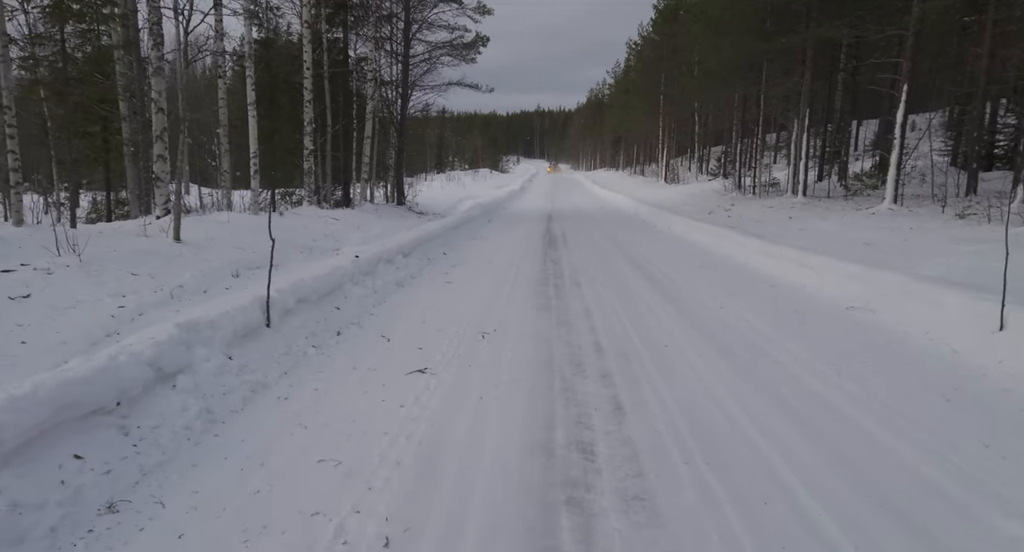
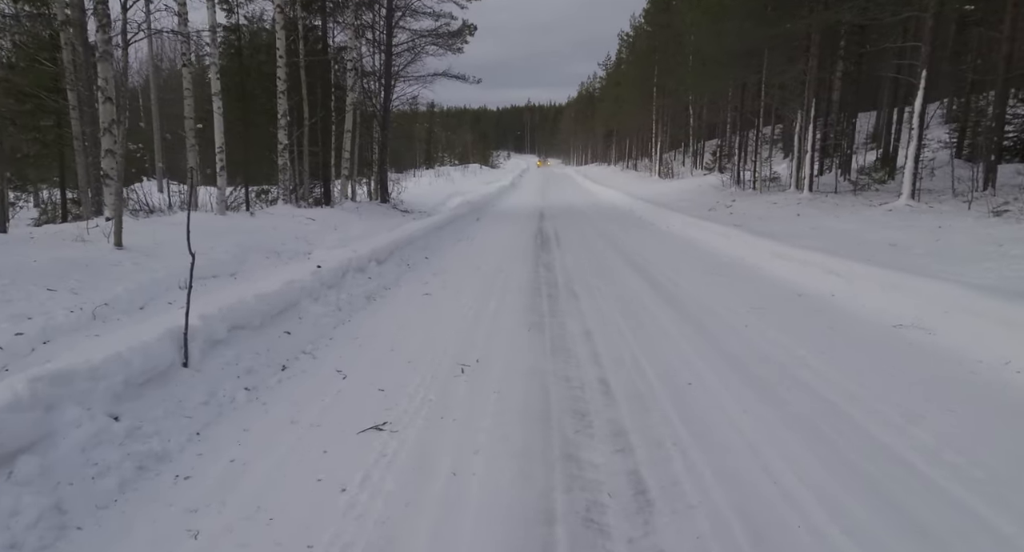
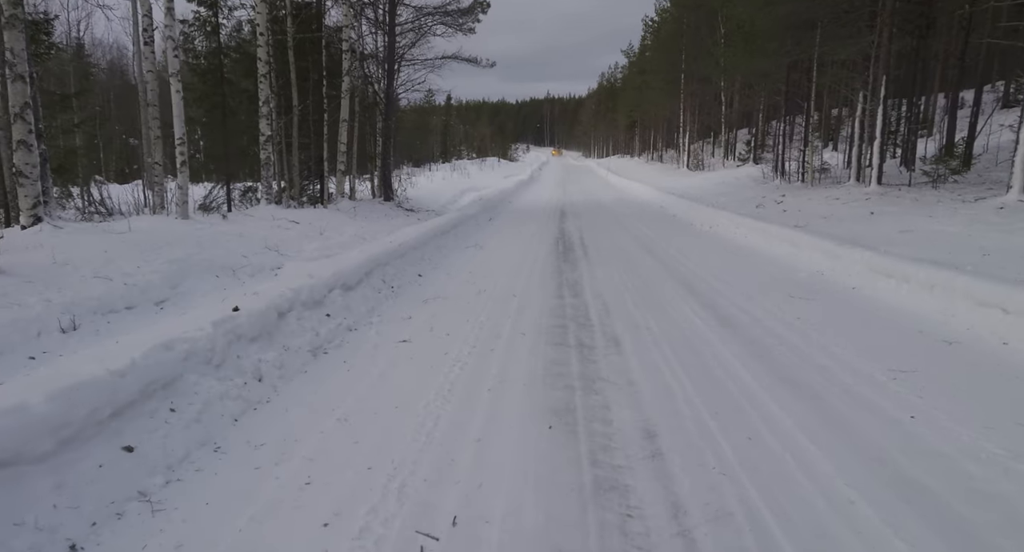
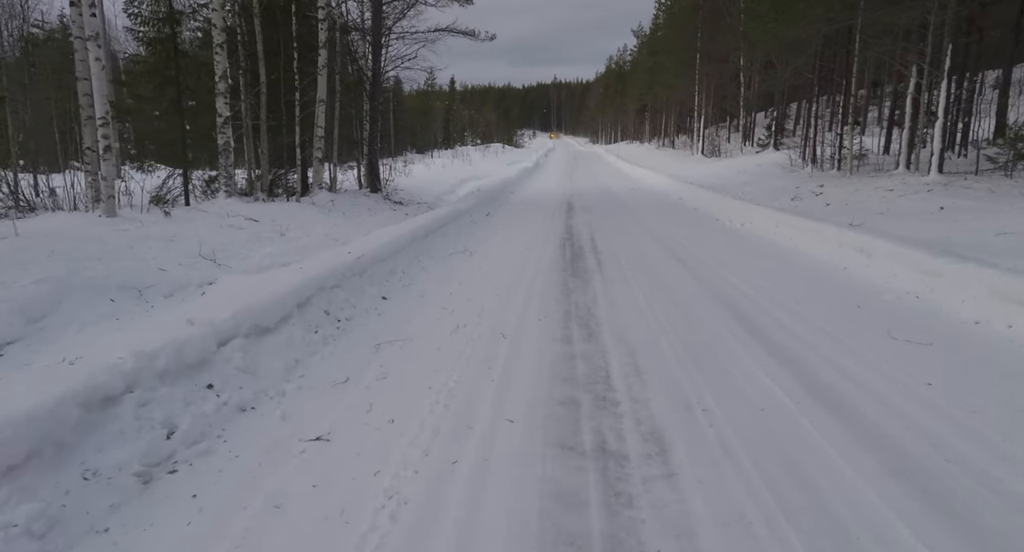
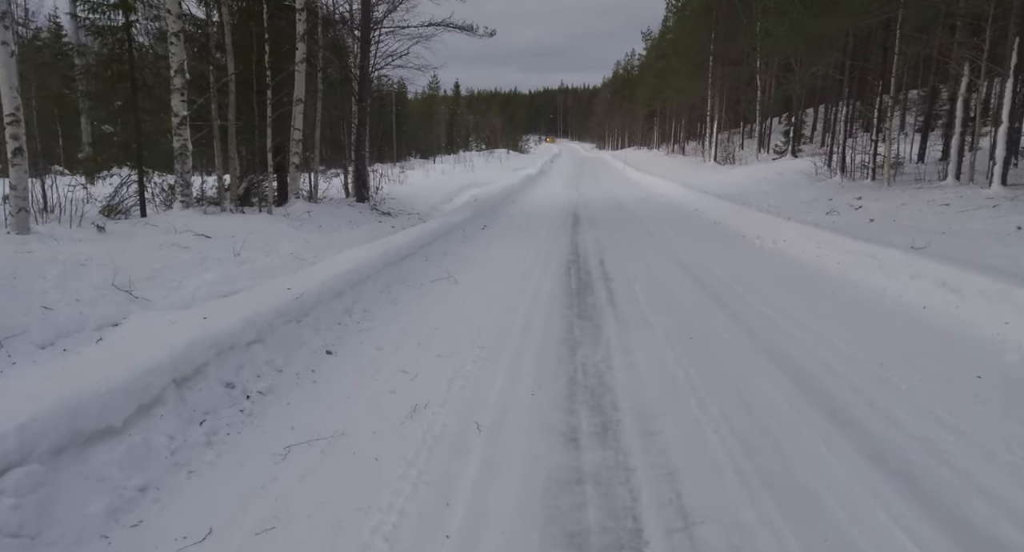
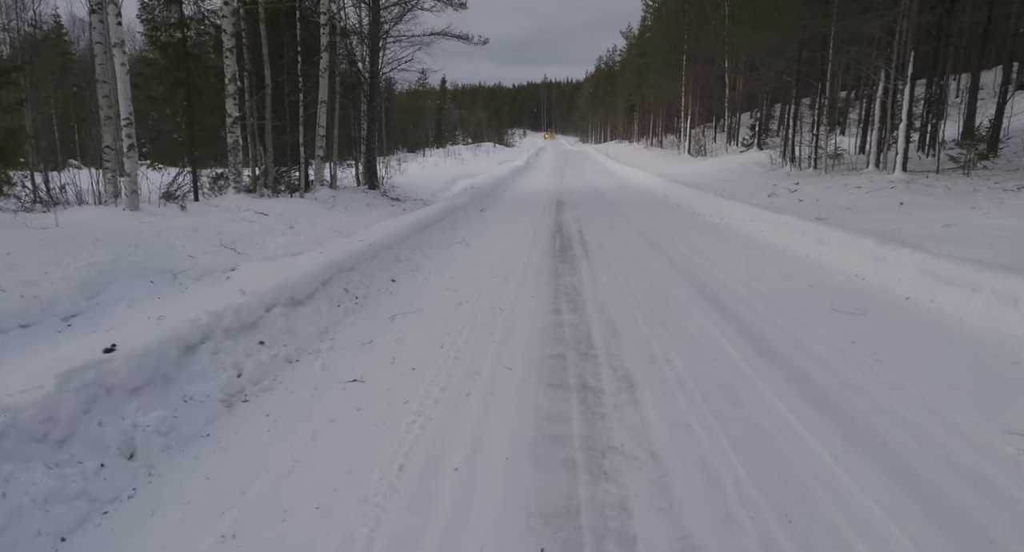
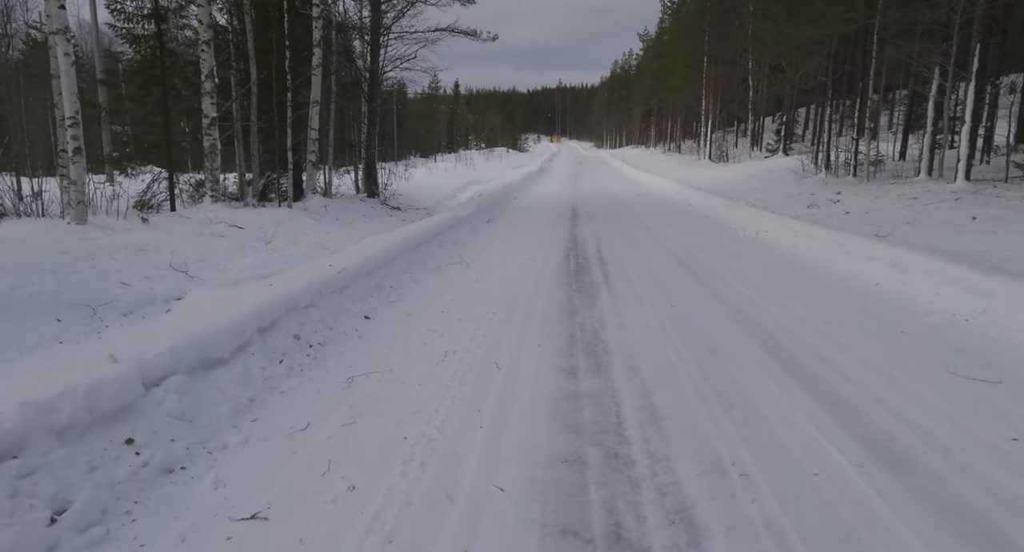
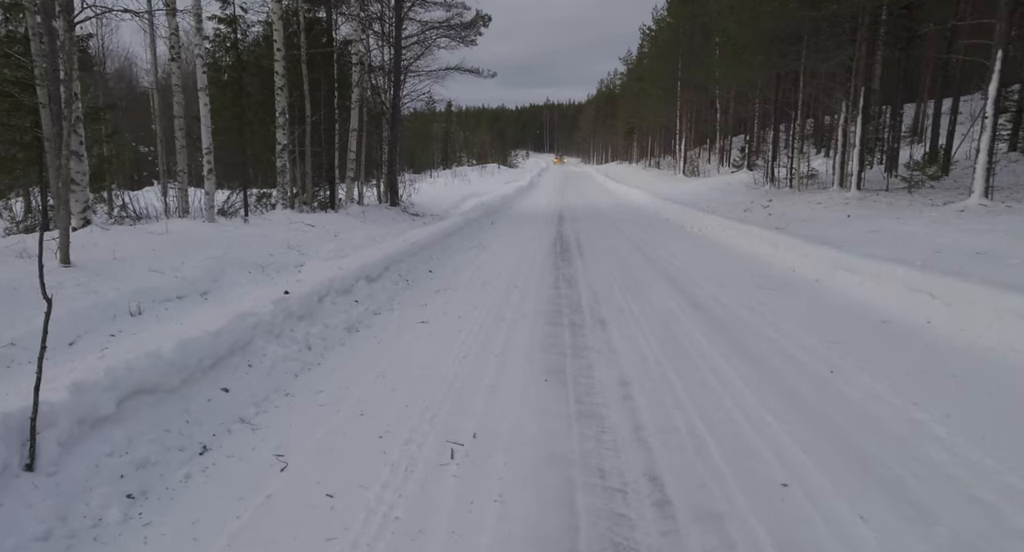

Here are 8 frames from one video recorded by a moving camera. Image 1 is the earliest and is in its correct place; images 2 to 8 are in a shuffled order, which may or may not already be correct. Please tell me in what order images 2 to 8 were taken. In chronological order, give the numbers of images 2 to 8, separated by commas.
2, 8, 3, 6, 4, 7, 5
